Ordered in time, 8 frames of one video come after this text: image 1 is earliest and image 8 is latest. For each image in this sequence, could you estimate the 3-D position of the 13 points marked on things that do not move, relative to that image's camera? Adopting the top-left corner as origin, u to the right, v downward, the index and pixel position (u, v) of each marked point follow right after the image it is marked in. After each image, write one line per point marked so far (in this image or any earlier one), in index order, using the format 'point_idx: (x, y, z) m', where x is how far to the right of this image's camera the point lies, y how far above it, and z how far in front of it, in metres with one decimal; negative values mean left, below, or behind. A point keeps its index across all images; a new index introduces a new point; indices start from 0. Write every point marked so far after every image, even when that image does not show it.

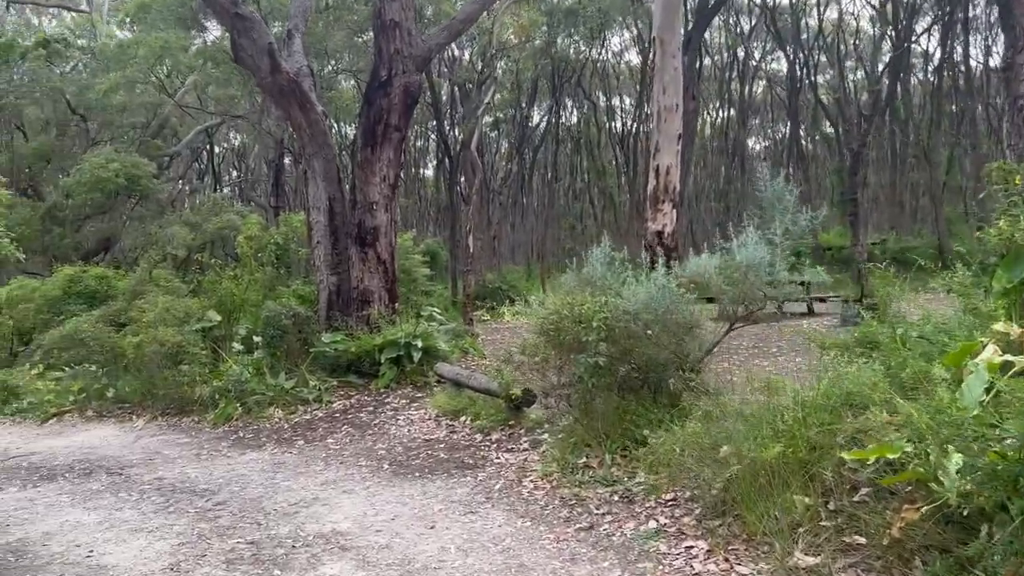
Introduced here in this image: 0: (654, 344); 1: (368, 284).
0: (+0.9, -0.4, +5.2) m
1: (-1.7, 0.0, +9.7) m
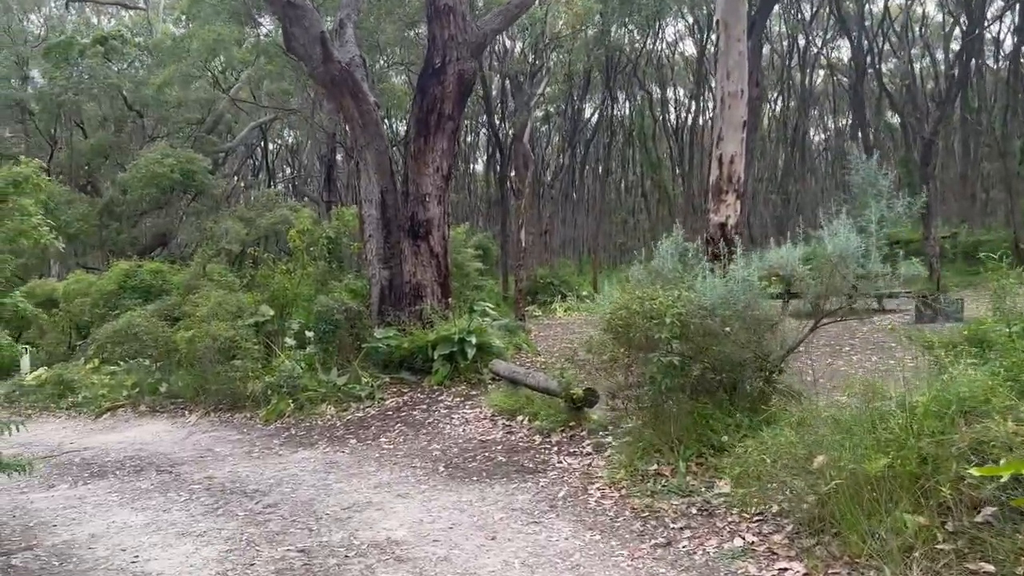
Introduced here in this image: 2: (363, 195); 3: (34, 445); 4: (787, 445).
0: (+1.3, -0.3, +4.7) m
1: (-1.0, +0.1, +9.4) m
2: (-1.8, +1.1, +9.8) m
3: (-5.1, -1.7, +8.9) m
4: (+1.4, -0.8, +4.1) m
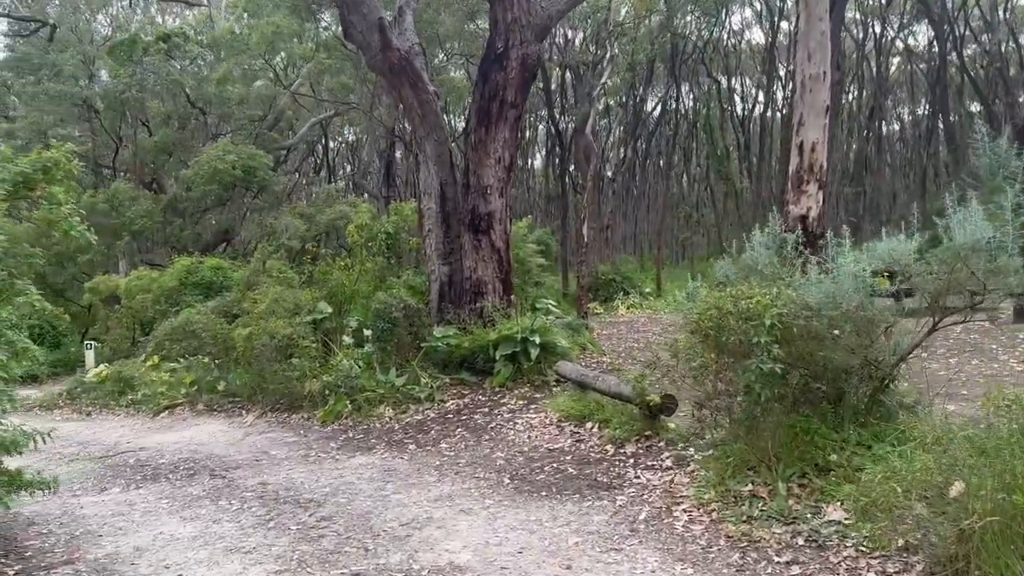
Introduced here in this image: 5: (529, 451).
0: (+1.7, -0.3, +4.2) m
1: (-0.3, +0.1, +9.0) m
2: (-1.0, +1.1, +9.4) m
3: (-4.5, -1.7, +8.8) m
4: (+1.7, -0.8, +3.6) m
5: (+0.1, -1.2, +6.0) m
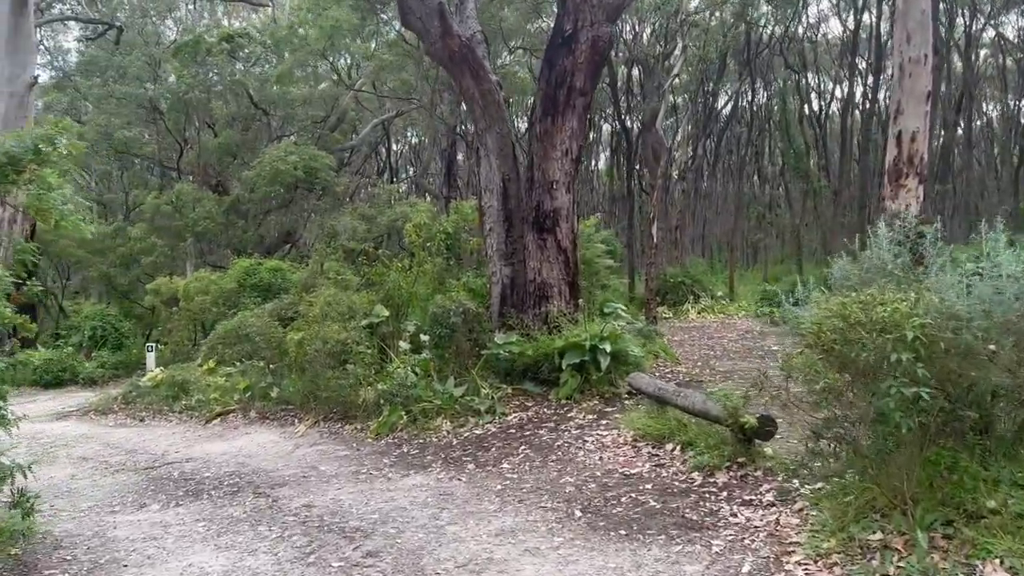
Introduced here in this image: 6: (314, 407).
0: (+2.0, -0.3, +3.4) m
1: (+0.4, +0.1, +8.3) m
2: (-0.3, +1.1, +8.8) m
3: (-3.8, -1.7, +8.4) m
4: (+2.0, -0.8, +2.7) m
5: (+0.6, -1.2, +5.3) m
6: (-2.1, -1.3, +8.7) m
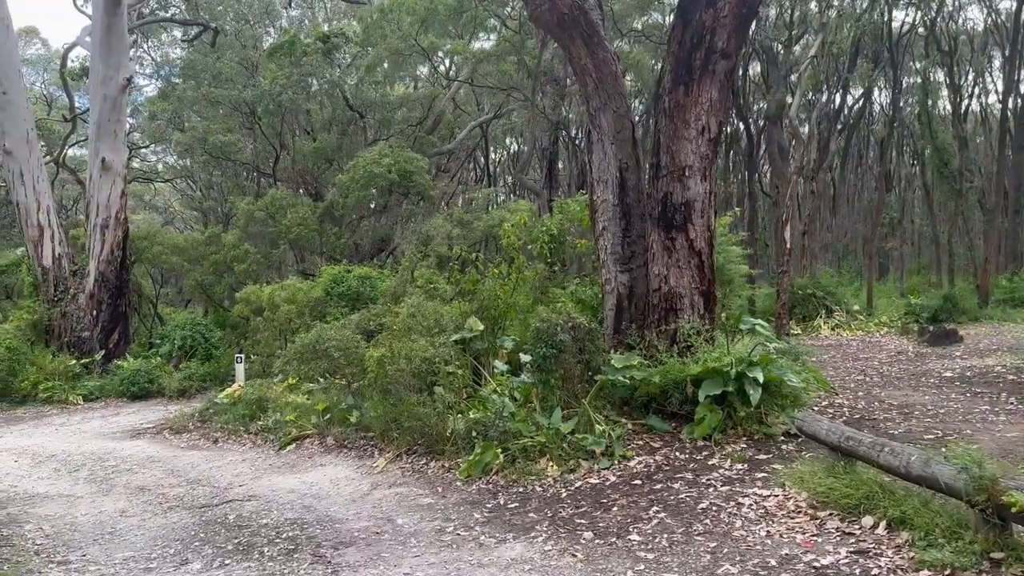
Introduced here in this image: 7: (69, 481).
0: (+2.4, -0.4, +1.7) m
1: (+1.3, 0.0, +6.7) m
2: (+0.8, +1.0, +7.3) m
3: (-2.8, -1.8, +7.3) m
4: (+2.3, -0.8, +1.0) m
5: (+1.2, -1.3, +3.8) m
6: (-1.0, -1.3, +7.4) m
7: (-4.4, -1.9, +8.1) m
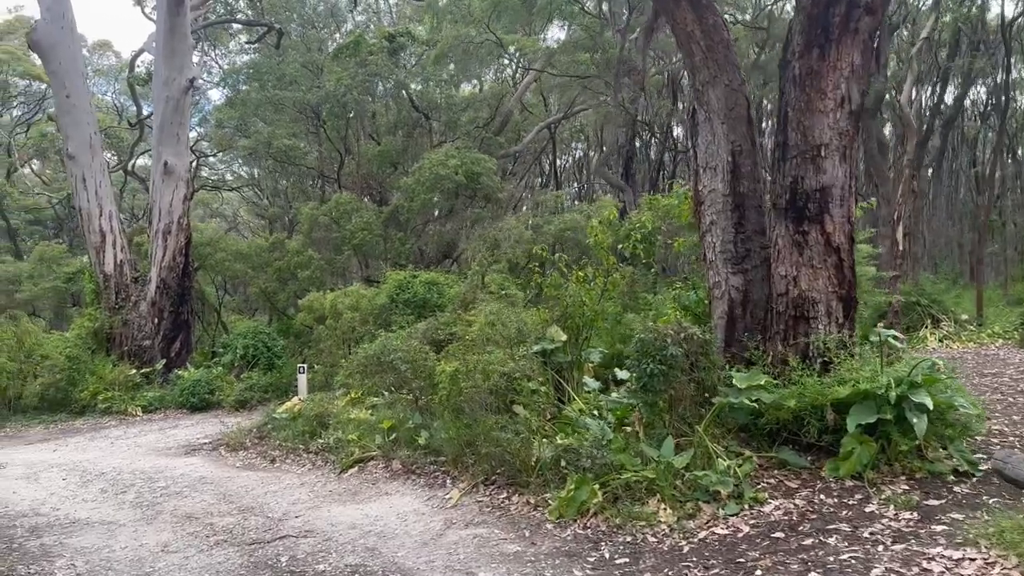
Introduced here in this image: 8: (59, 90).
0: (+2.7, -0.3, +0.5) m
1: (+2.0, 0.0, +5.6) m
2: (+1.5, +1.0, +6.3) m
3: (-2.0, -1.8, +6.5) m
4: (+2.6, -0.8, -0.1) m
5: (+1.7, -1.3, +2.7) m
6: (-0.3, -1.4, +6.5) m
7: (-3.6, -2.0, +7.4) m
8: (-8.2, +3.6, +14.9) m
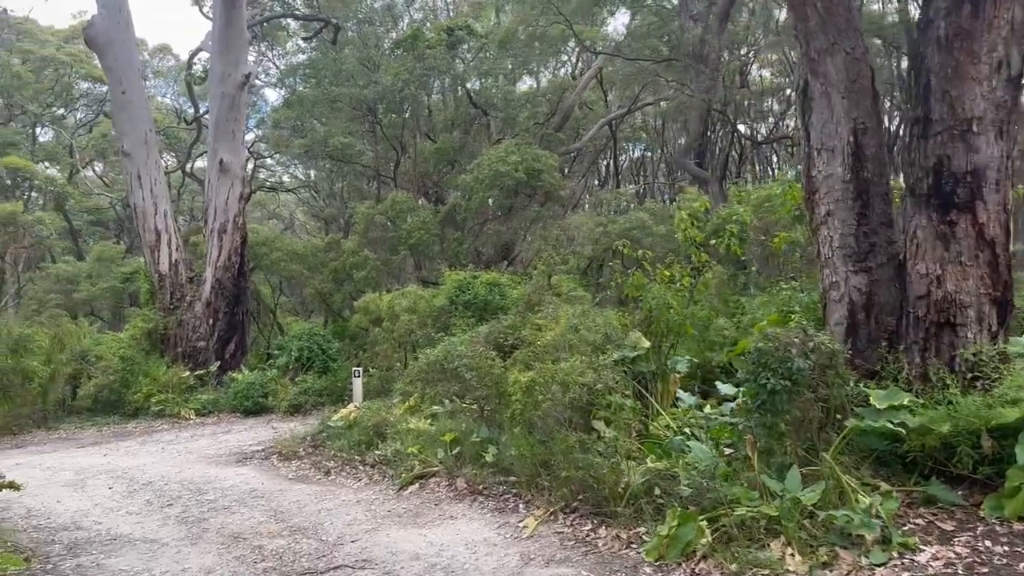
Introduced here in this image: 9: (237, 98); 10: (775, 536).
0: (+2.8, -0.3, -0.4) m
1: (+2.5, 0.0, +4.8) m
2: (+2.0, +1.0, +5.4) m
3: (-1.5, -1.8, +5.9) m
4: (+2.7, -0.8, -1.0) m
5: (+2.0, -1.3, +1.8) m
6: (+0.2, -1.4, +5.8) m
7: (-3.0, -2.0, +6.9) m
8: (-7.1, +3.6, +14.7) m
9: (-5.1, +3.5, +15.1) m
10: (+1.3, -1.2, +4.1) m
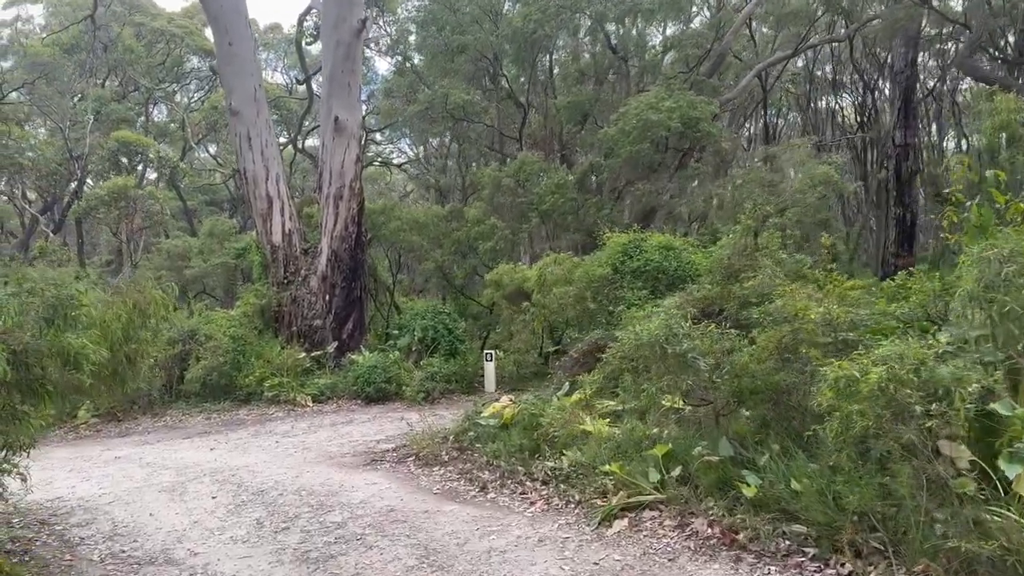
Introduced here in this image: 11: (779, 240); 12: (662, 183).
0: (+3.4, -0.2, -2.9) m
1: (+3.7, +0.2, +2.3) m
2: (+3.3, +1.2, +3.0) m
3: (-0.1, -1.5, +3.9) m
4: (+3.2, -0.7, -3.5) m
5: (+2.8, -1.1, -0.6) m
6: (+1.6, -1.1, +3.5) m
7: (-1.5, -1.7, +5.1) m
8: (-4.6, +4.0, +13.2) m
9: (-2.6, +4.0, +13.4) m
10: (+2.4, -1.0, +1.8) m
11: (+2.5, +0.5, +8.0) m
12: (+2.8, +1.9, +15.2) m
